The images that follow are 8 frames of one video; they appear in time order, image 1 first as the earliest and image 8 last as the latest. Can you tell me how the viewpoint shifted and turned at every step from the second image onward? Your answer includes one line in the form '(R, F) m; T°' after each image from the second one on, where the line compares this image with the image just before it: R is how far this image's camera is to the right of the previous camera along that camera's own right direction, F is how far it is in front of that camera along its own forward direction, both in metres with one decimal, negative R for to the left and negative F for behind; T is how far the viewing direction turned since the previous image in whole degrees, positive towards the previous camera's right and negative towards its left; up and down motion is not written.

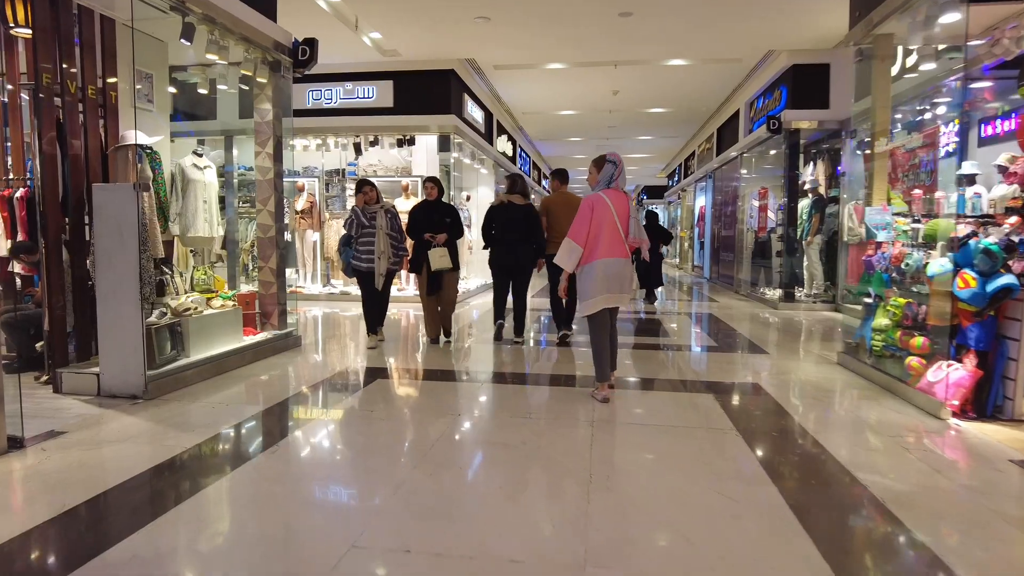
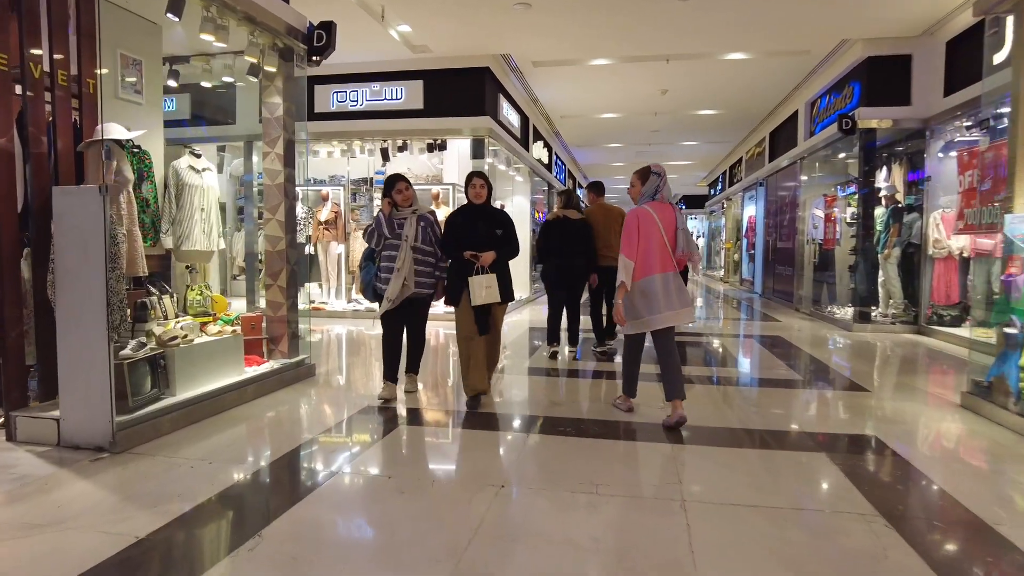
(-0.1, +0.6) m; -3°
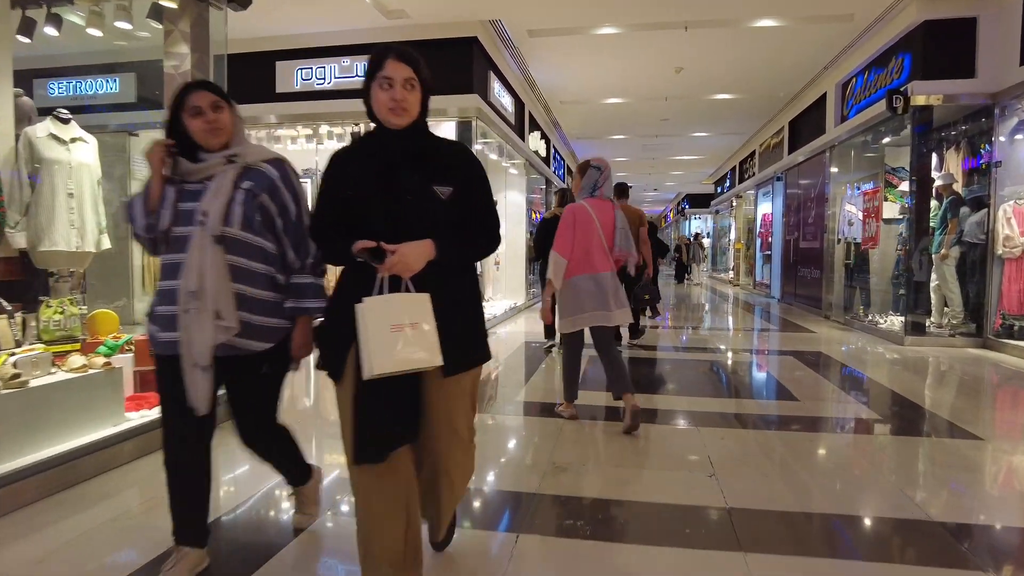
(0.0, +0.9) m; 0°
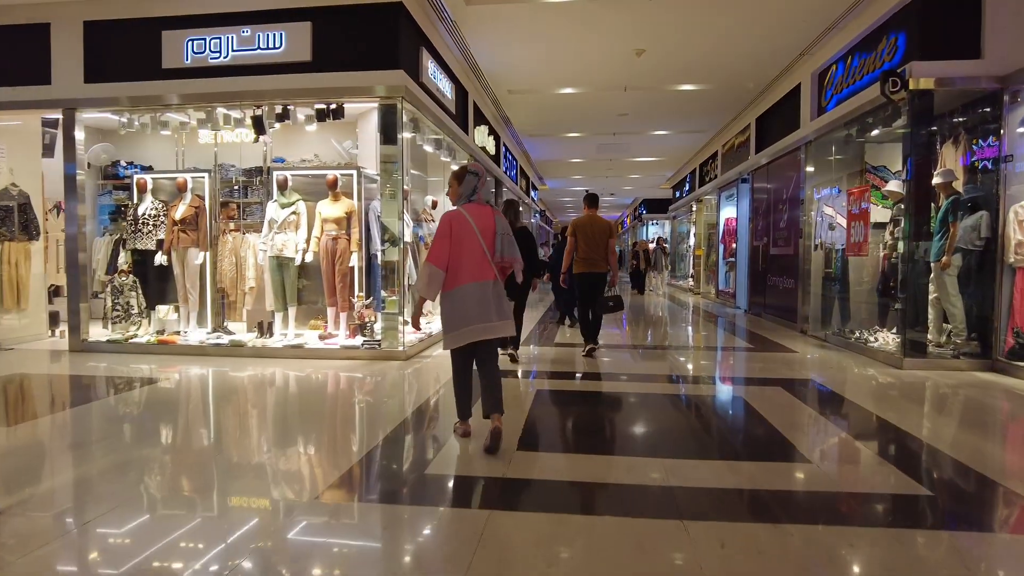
(+0.2, +0.9) m; +4°
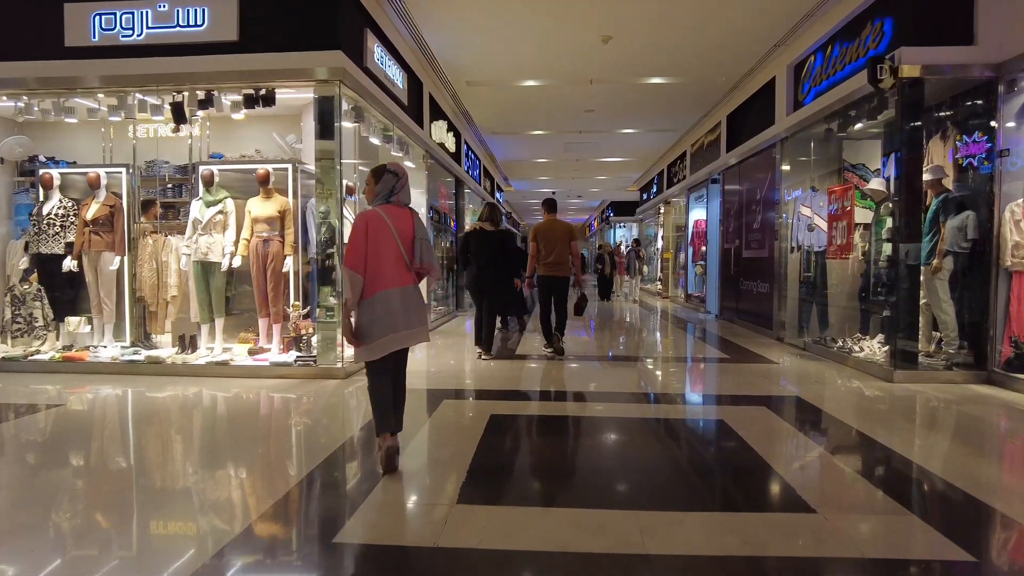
(+0.1, +0.5) m; +3°
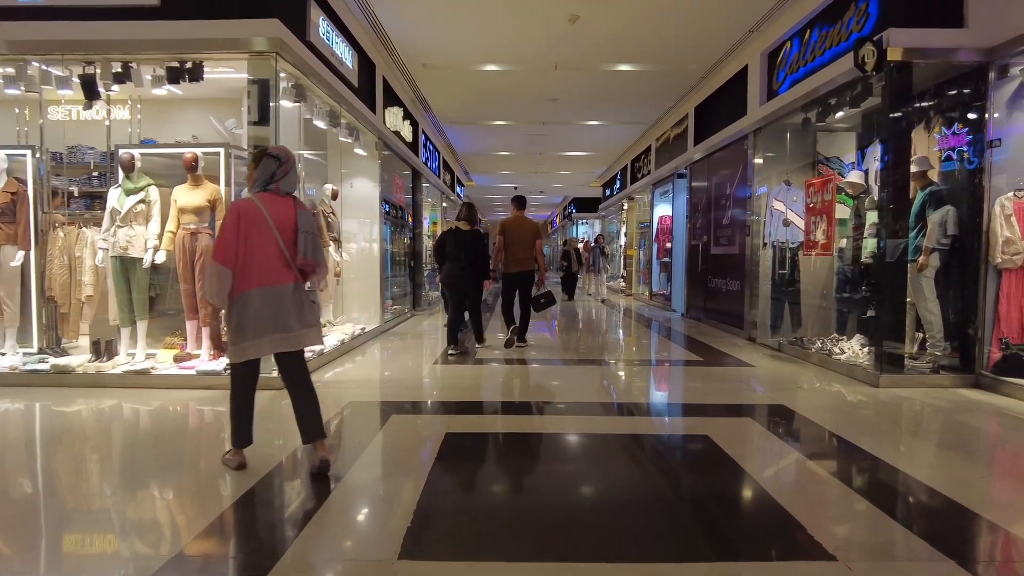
(0.0, +0.4) m; +3°
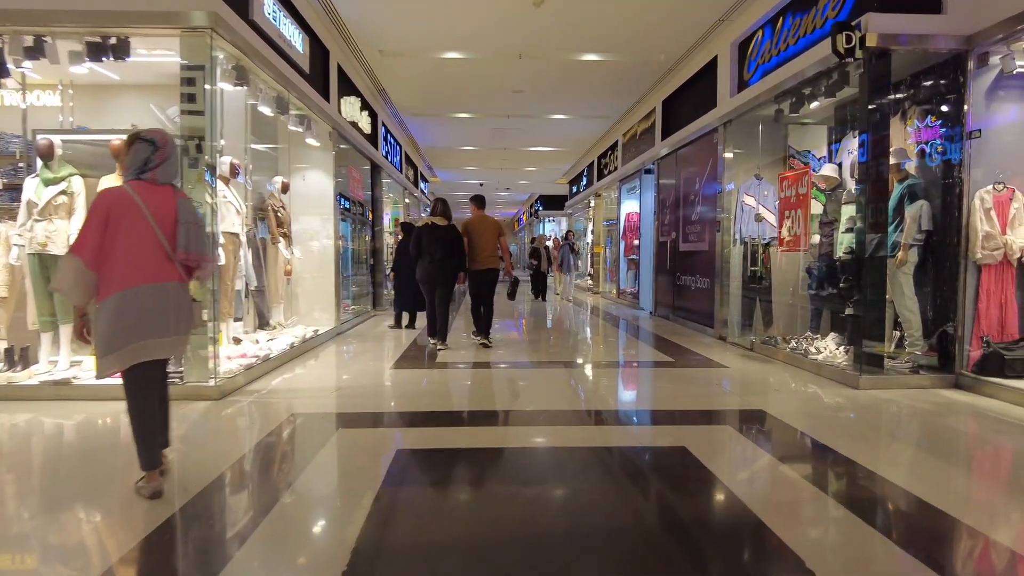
(0.0, +0.3) m; +3°
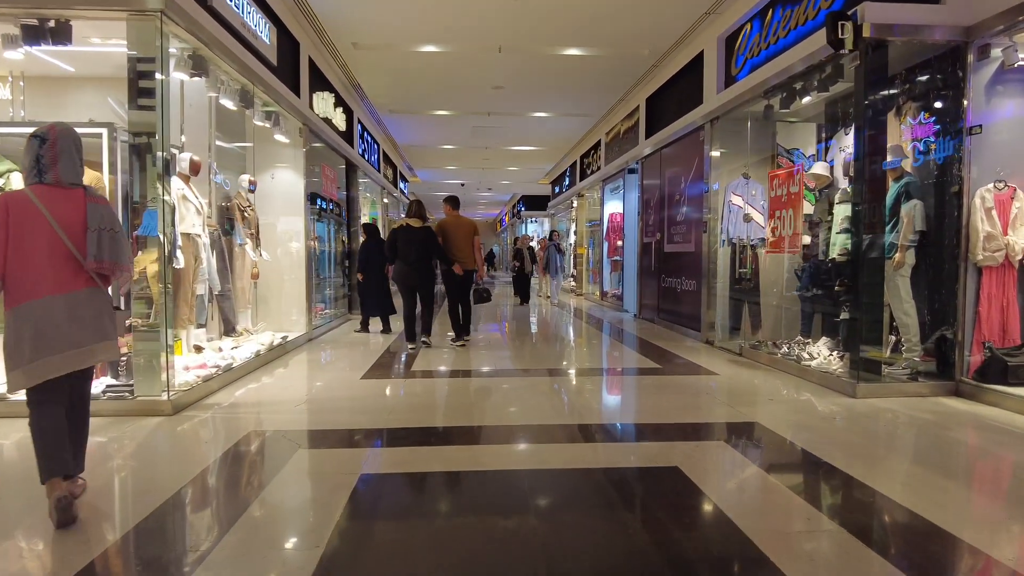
(0.0, +0.2) m; +2°
